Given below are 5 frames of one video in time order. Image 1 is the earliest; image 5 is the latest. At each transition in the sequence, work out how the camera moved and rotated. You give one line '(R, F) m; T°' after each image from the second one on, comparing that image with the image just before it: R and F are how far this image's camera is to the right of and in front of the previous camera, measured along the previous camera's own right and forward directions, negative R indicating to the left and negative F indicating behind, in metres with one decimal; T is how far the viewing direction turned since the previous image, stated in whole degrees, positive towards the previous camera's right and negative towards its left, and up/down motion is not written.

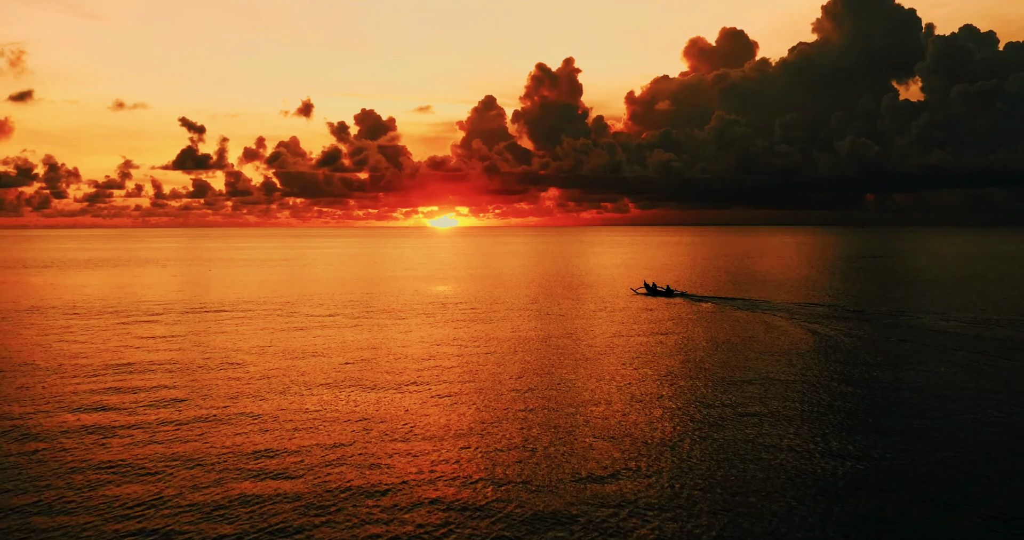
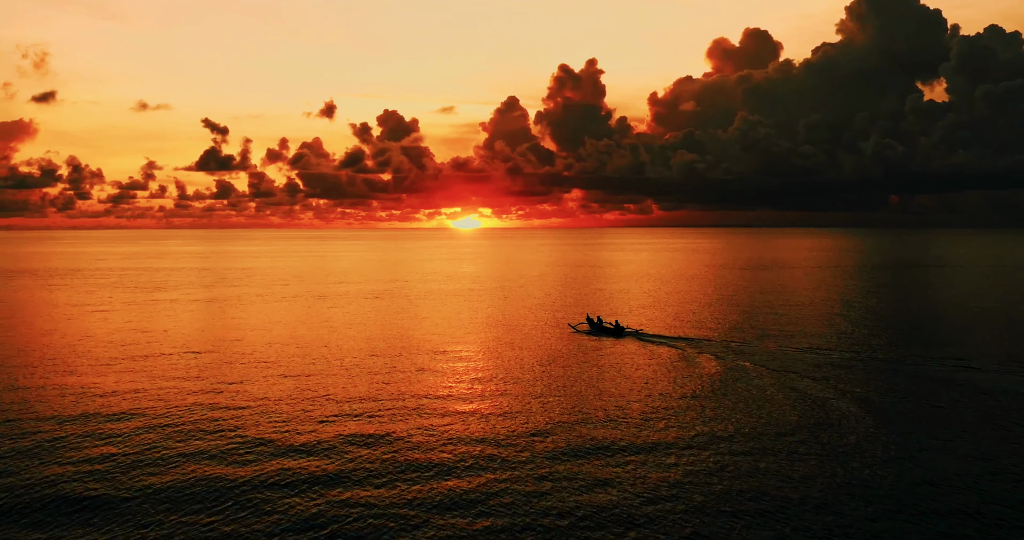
(-0.3, +9.8) m; -2°
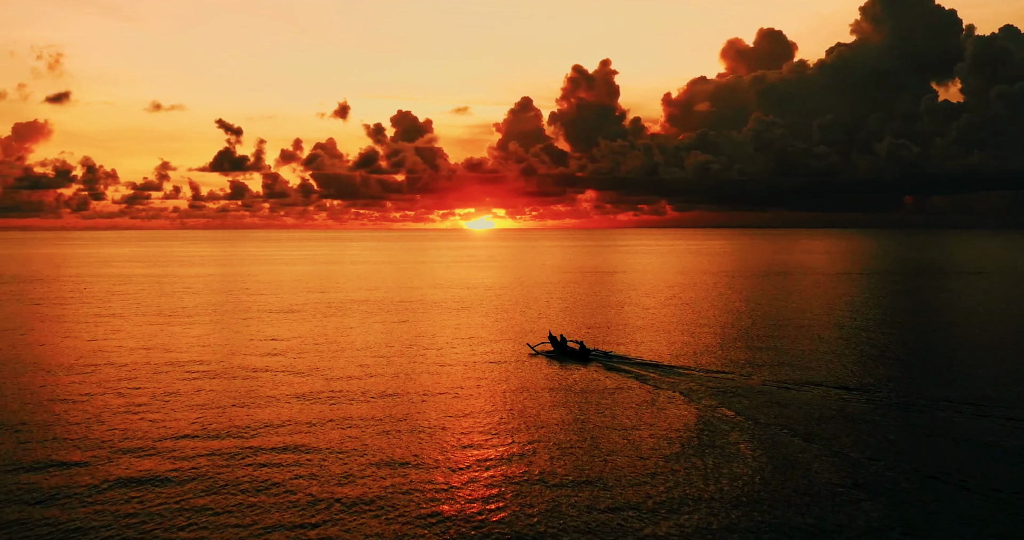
(-0.3, +6.0) m; -1°
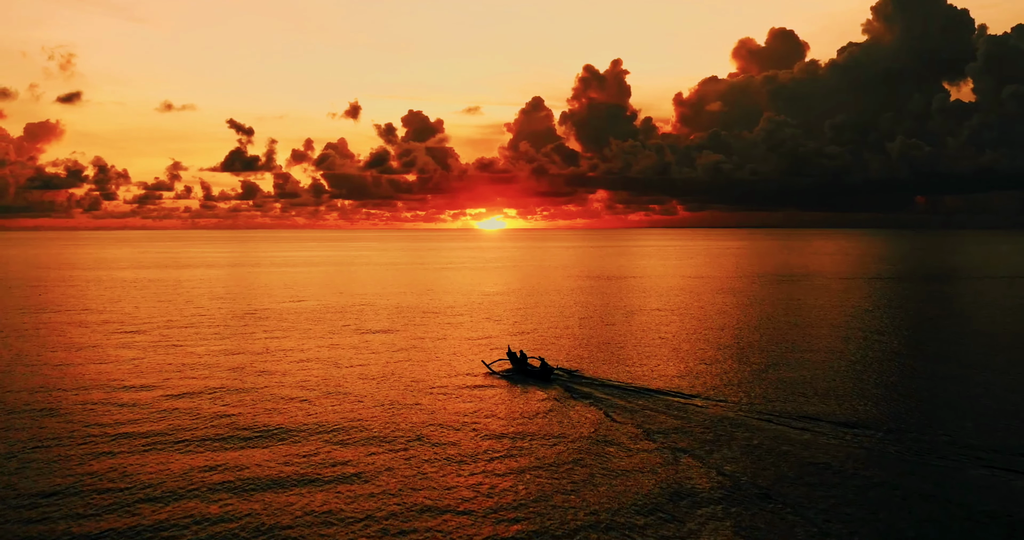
(-0.1, +4.5) m; -1°
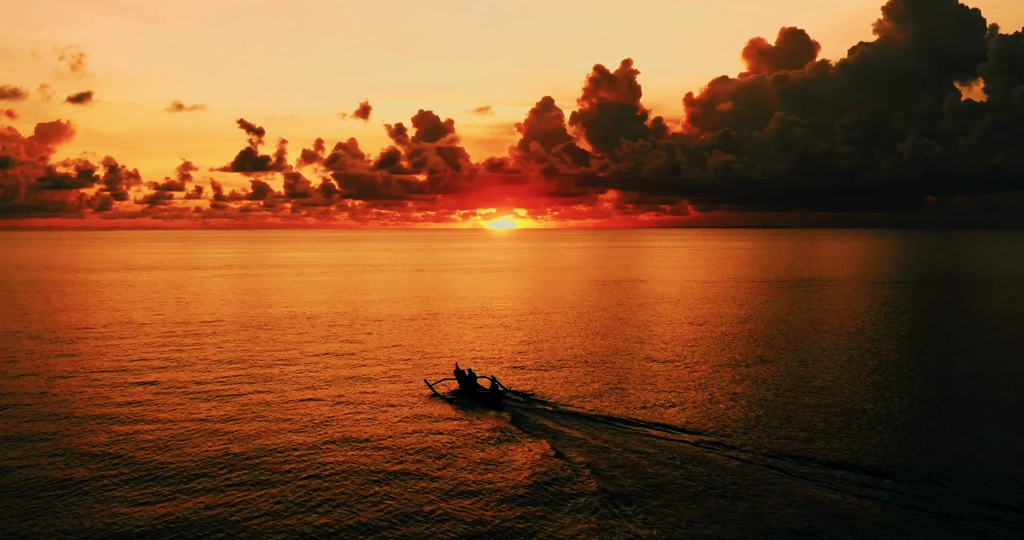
(-0.3, +4.3) m; -1°
